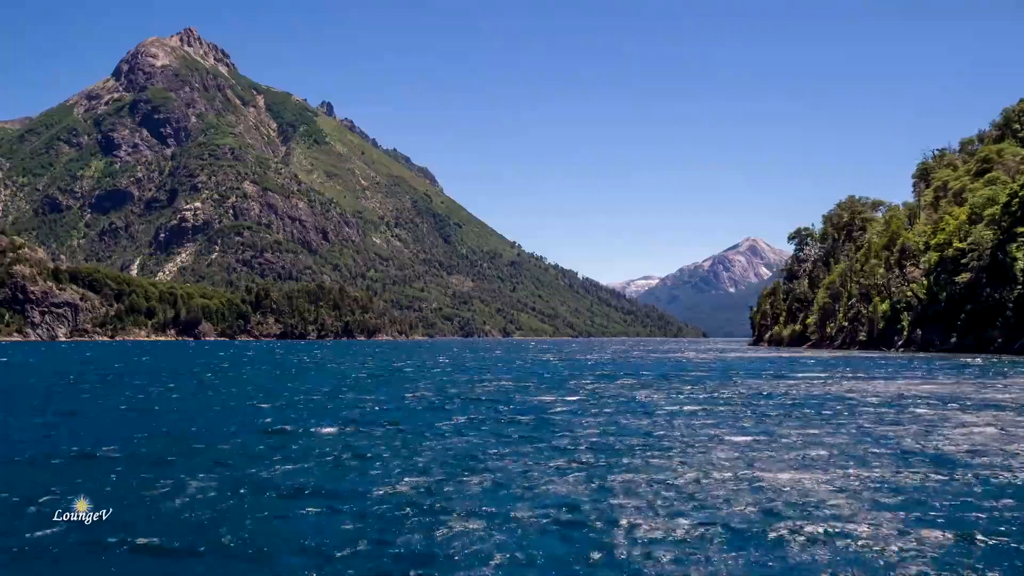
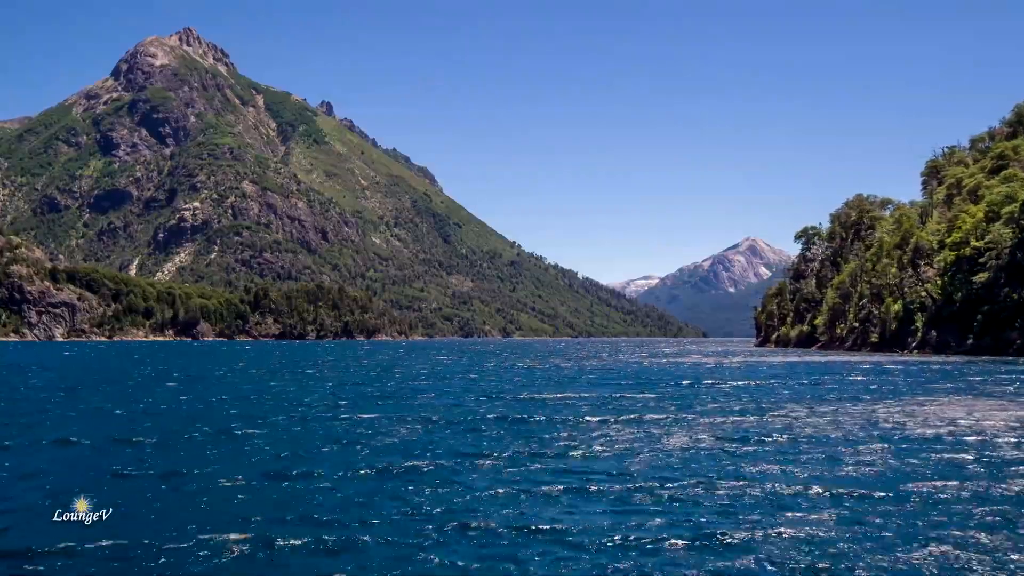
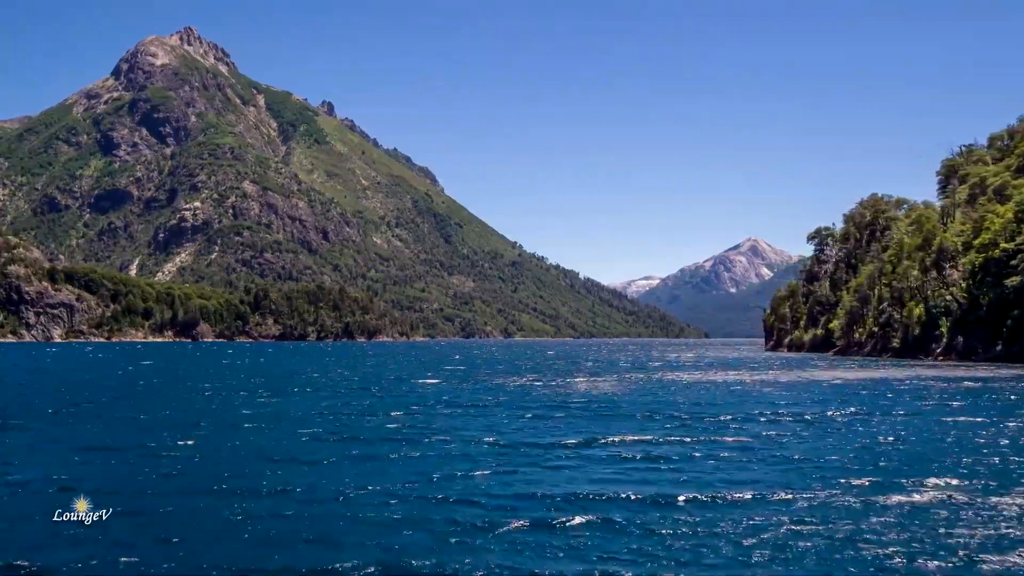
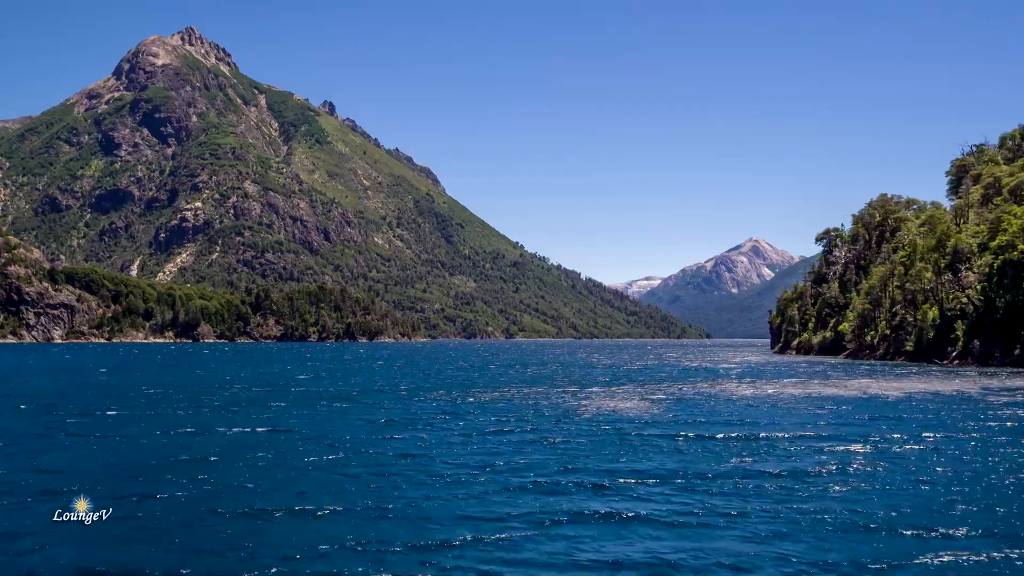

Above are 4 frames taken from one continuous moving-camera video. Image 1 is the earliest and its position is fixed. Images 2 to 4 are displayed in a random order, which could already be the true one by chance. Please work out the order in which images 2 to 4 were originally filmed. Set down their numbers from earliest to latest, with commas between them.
2, 3, 4
